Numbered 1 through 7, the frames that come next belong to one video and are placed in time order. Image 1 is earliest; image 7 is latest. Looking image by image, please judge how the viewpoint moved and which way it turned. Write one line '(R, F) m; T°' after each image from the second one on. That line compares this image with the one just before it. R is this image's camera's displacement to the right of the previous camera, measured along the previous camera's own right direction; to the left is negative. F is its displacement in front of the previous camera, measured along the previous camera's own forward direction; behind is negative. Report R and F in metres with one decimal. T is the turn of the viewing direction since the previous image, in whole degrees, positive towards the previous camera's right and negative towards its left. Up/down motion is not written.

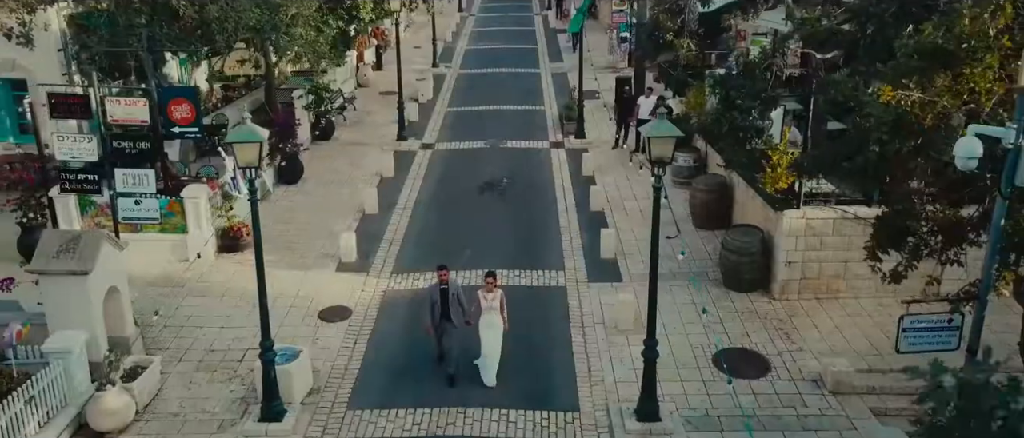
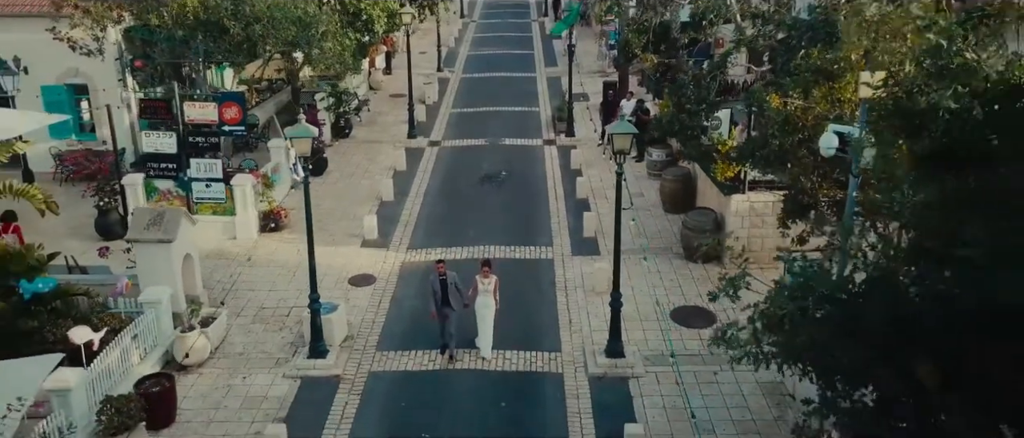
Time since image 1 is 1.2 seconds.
(+0.1, -2.4) m; 0°
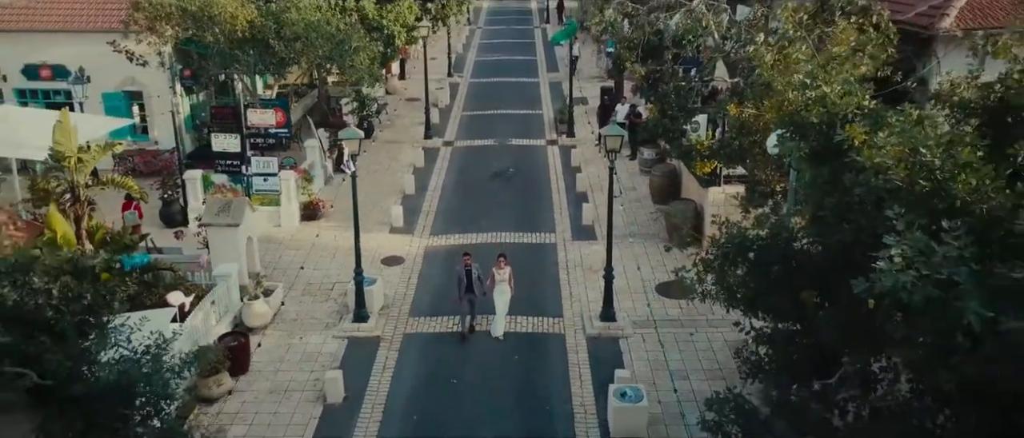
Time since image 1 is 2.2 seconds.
(-0.1, -2.2) m; 0°
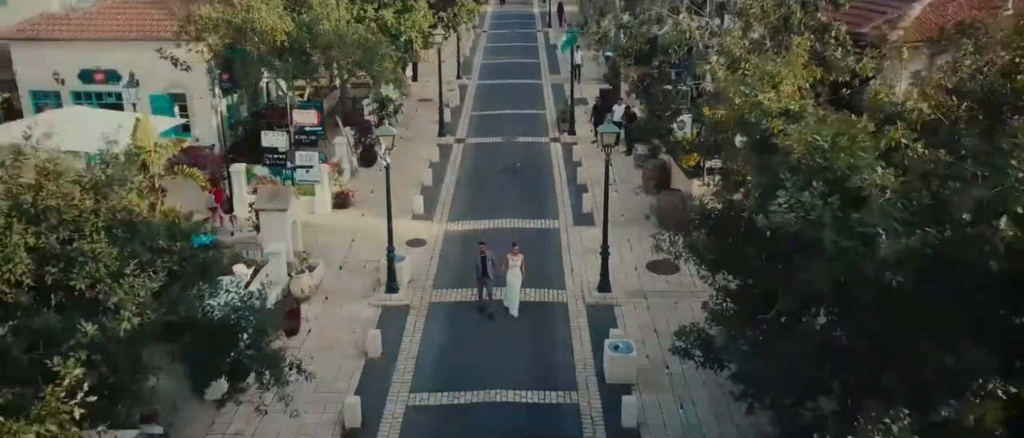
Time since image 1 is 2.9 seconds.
(-0.2, -2.2) m; 0°
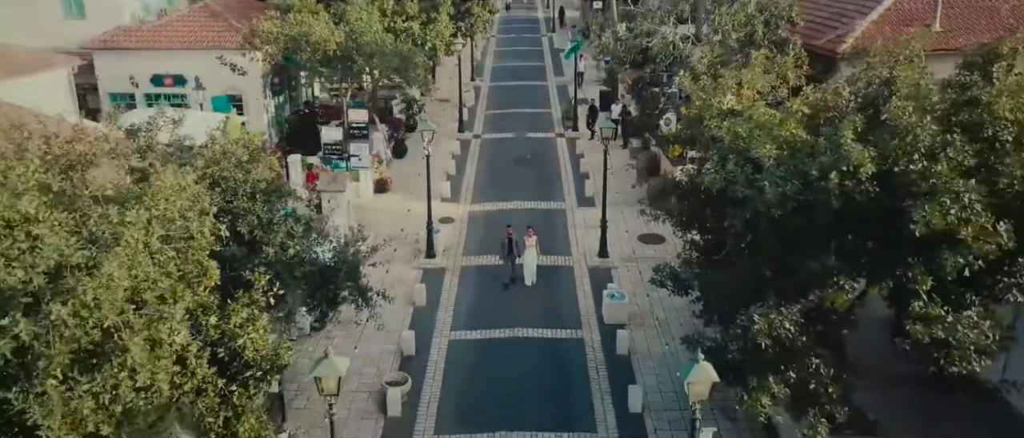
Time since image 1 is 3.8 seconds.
(-0.3, -3.5) m; 0°
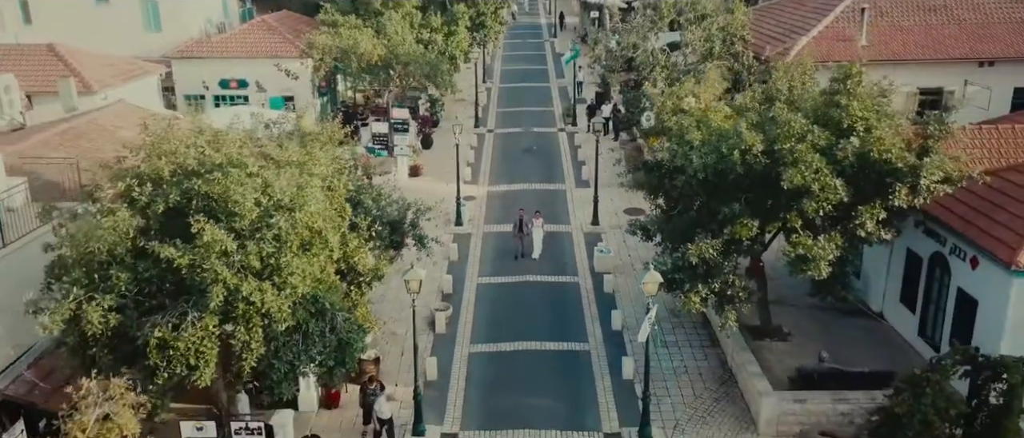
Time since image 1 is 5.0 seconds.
(-0.3, -5.0) m; 0°
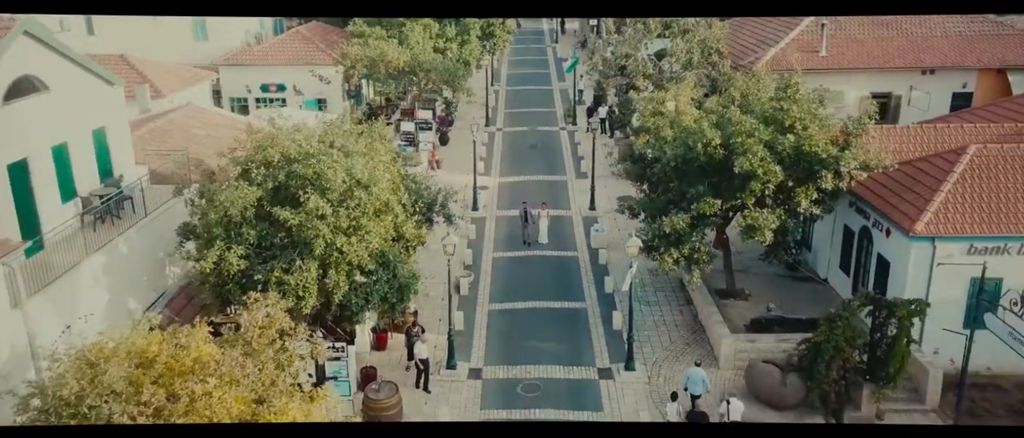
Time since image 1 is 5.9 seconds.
(-0.3, -4.0) m; 0°
